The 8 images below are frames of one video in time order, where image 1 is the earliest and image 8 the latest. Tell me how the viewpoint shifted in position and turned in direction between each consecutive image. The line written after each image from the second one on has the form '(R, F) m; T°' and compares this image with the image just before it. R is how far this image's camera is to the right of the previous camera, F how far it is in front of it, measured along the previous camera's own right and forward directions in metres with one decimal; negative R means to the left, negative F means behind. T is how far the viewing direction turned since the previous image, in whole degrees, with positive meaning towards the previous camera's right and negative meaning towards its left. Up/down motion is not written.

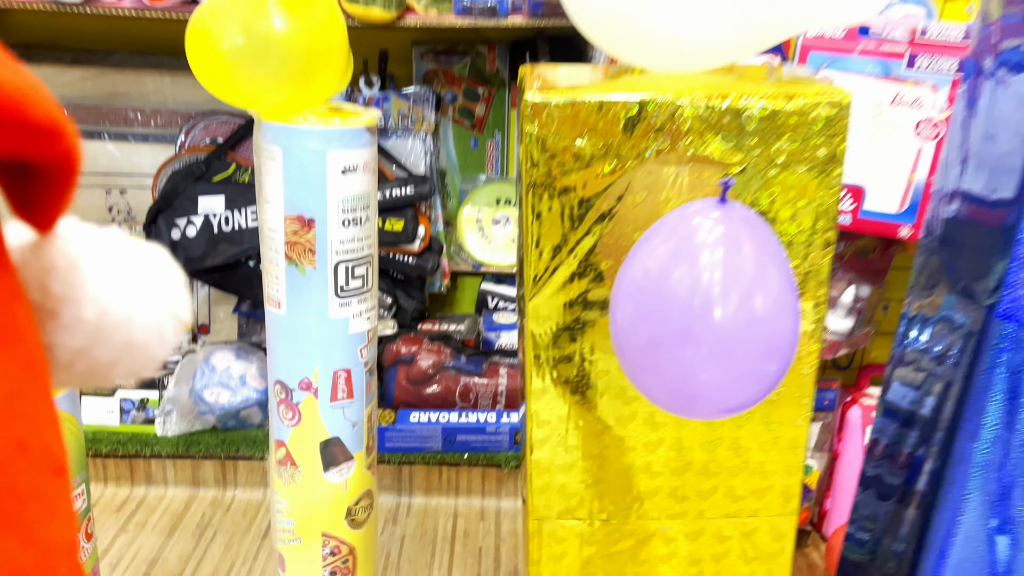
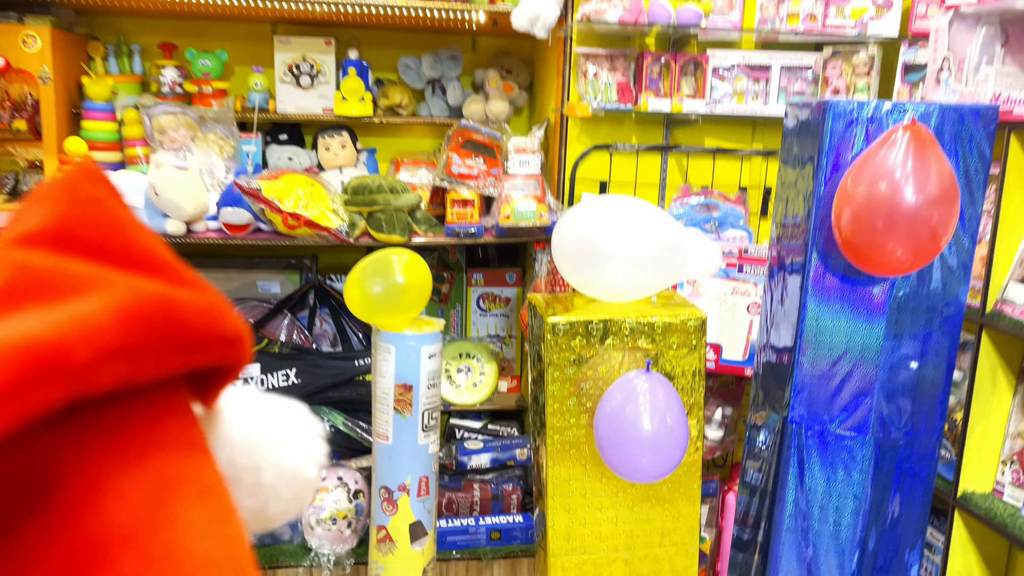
(-0.2, -0.6) m; +8°
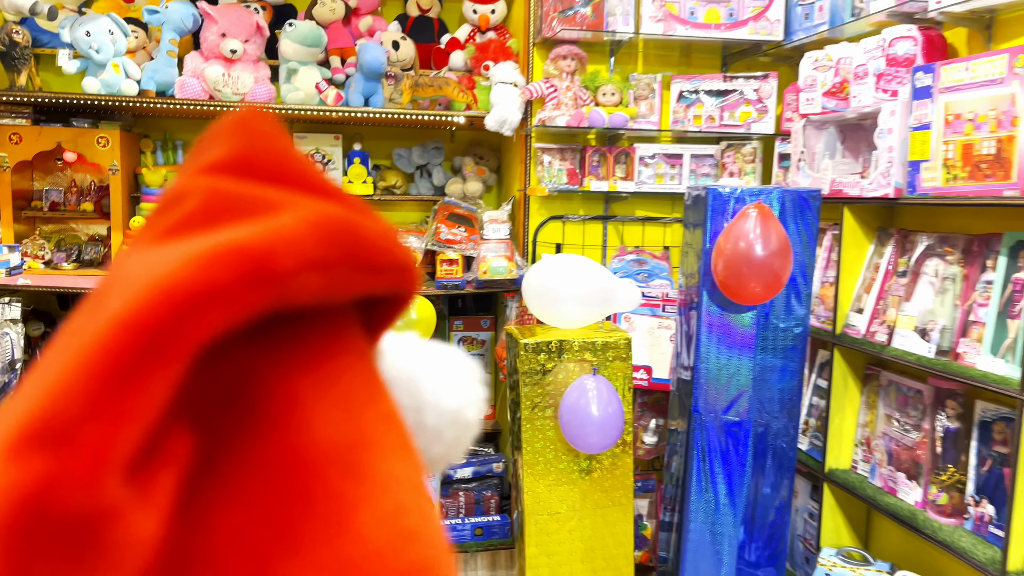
(-0.1, -0.5) m; +3°
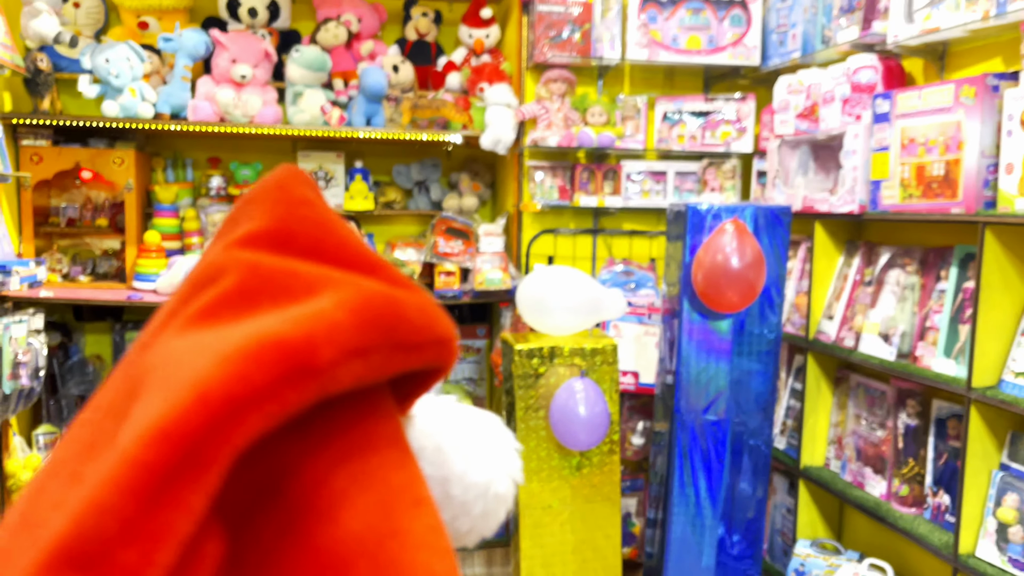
(0.0, -0.2) m; 0°
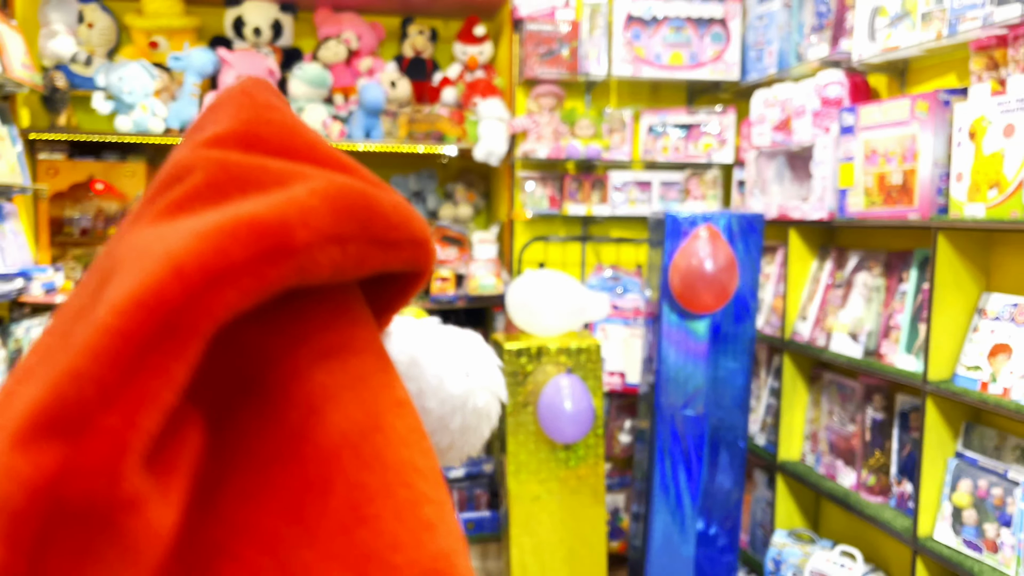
(0.0, -0.1) m; 0°
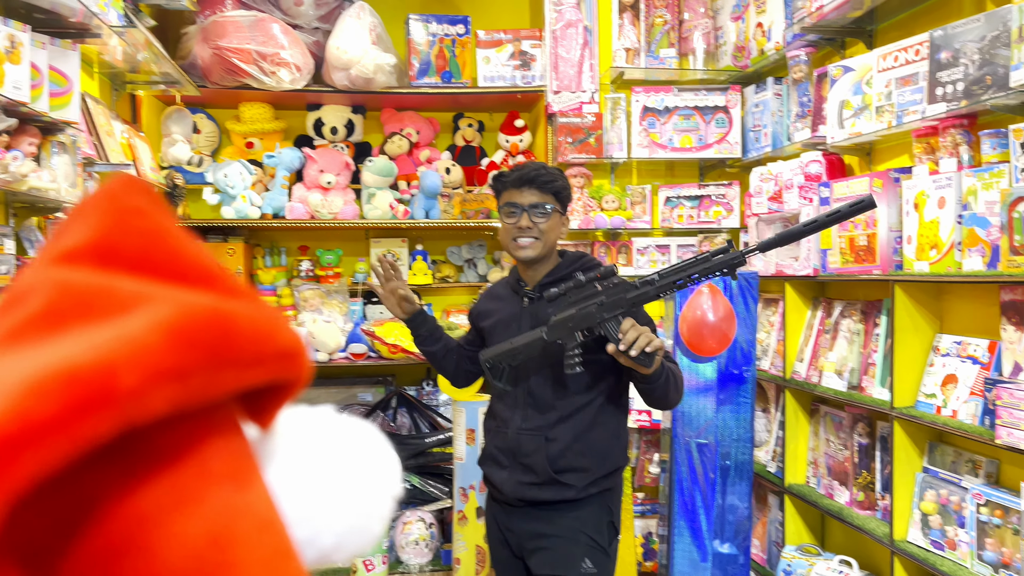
(0.0, -0.5) m; -3°
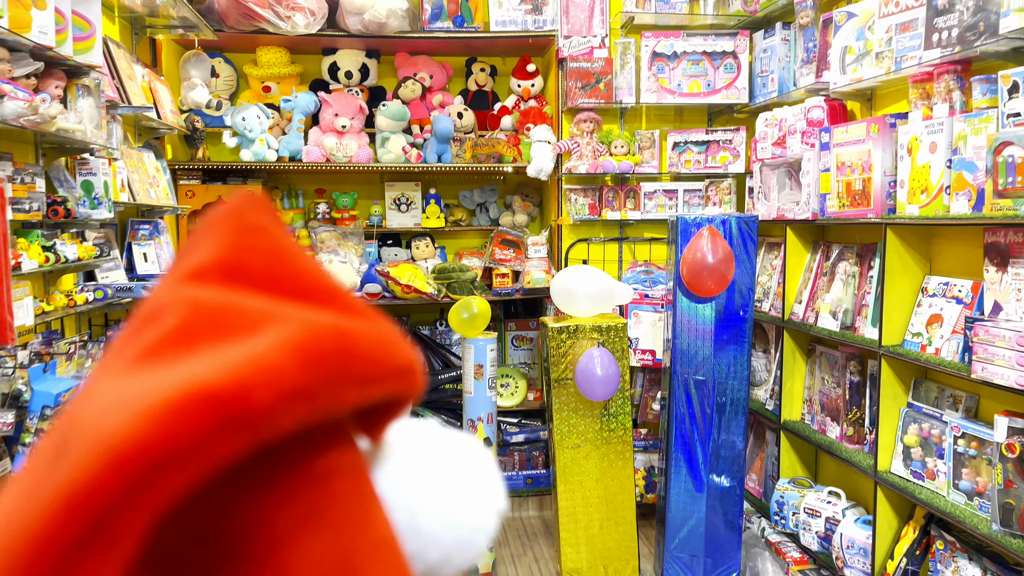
(0.0, -0.1) m; -1°
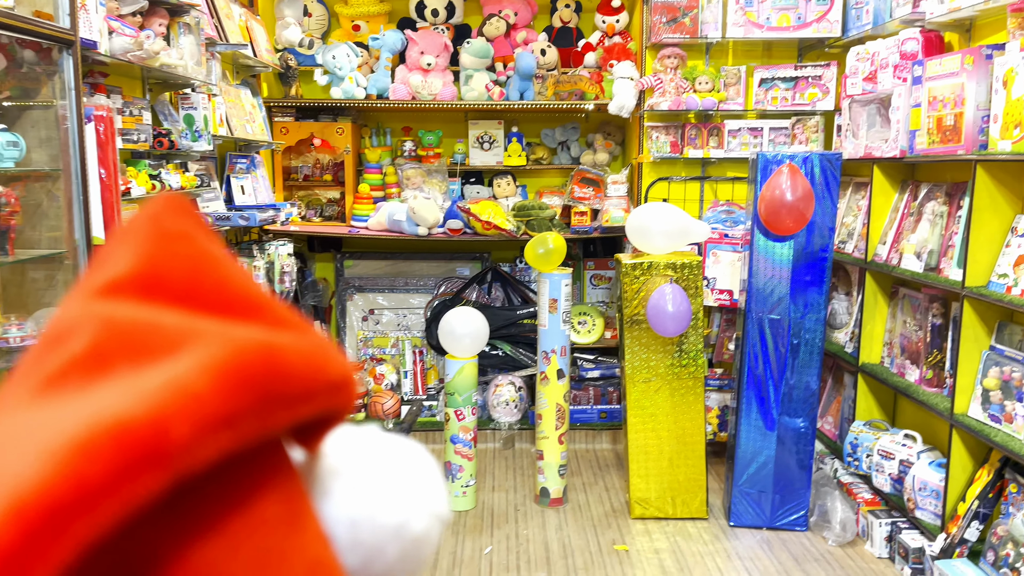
(+0.1, -0.1) m; -6°
